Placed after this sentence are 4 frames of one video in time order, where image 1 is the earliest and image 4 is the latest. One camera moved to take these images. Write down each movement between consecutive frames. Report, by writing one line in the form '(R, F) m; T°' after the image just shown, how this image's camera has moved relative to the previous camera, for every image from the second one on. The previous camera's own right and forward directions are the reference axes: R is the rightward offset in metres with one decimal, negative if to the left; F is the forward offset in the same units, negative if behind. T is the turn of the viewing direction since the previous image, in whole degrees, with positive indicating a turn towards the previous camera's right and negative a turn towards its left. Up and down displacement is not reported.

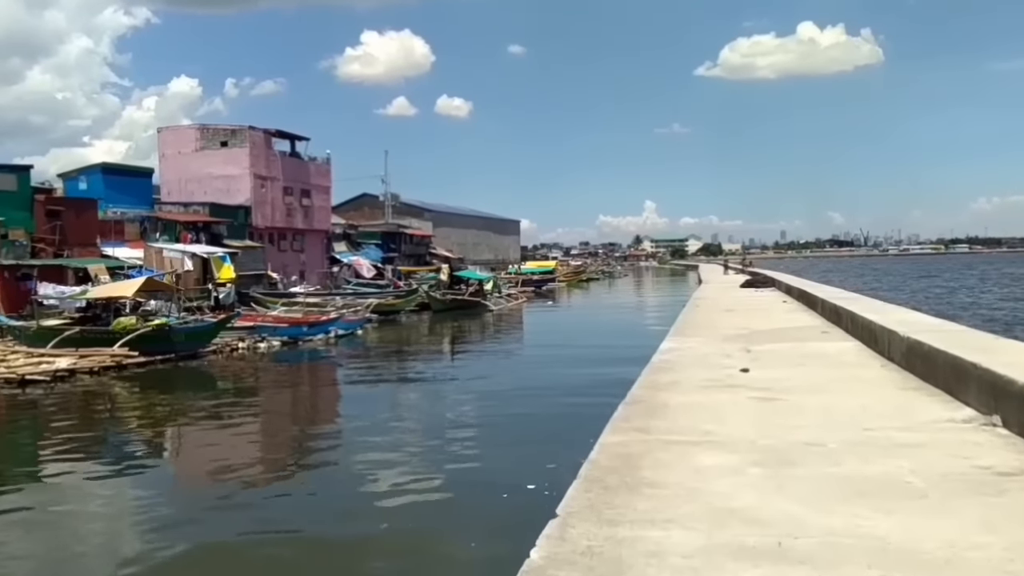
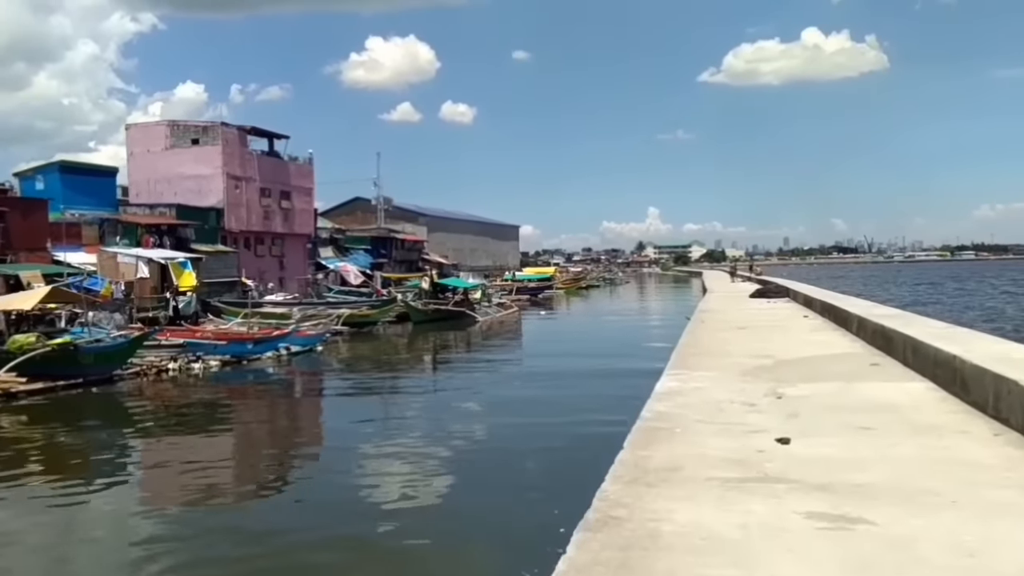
(+0.5, +2.8) m; 0°
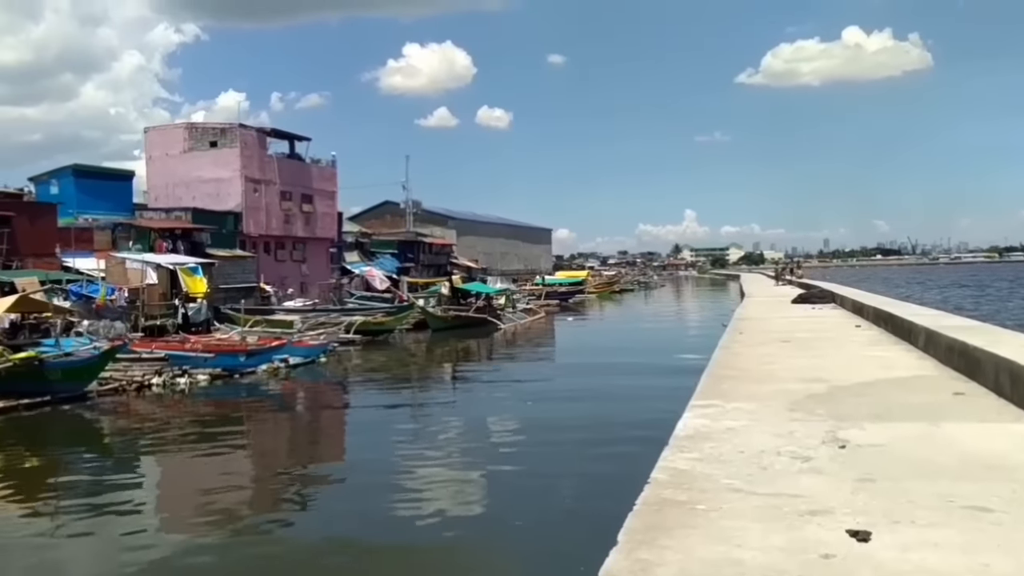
(+0.4, +1.7) m; -2°
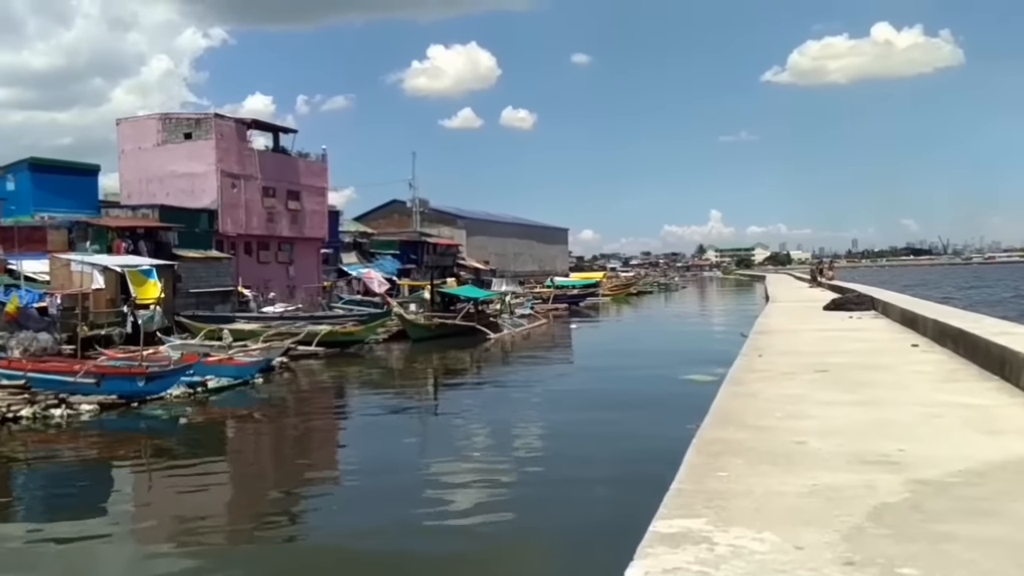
(+1.0, +3.3) m; -2°
